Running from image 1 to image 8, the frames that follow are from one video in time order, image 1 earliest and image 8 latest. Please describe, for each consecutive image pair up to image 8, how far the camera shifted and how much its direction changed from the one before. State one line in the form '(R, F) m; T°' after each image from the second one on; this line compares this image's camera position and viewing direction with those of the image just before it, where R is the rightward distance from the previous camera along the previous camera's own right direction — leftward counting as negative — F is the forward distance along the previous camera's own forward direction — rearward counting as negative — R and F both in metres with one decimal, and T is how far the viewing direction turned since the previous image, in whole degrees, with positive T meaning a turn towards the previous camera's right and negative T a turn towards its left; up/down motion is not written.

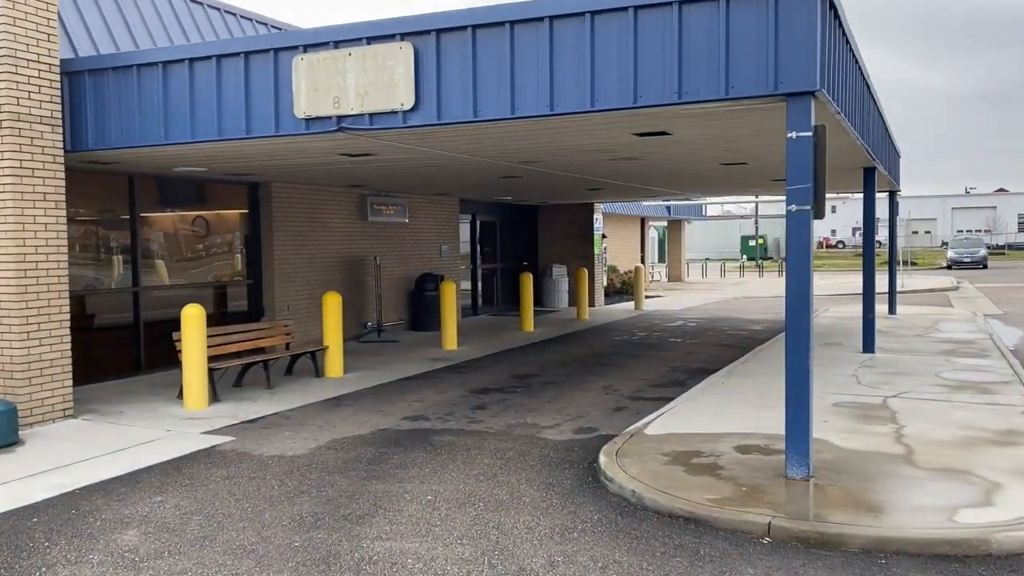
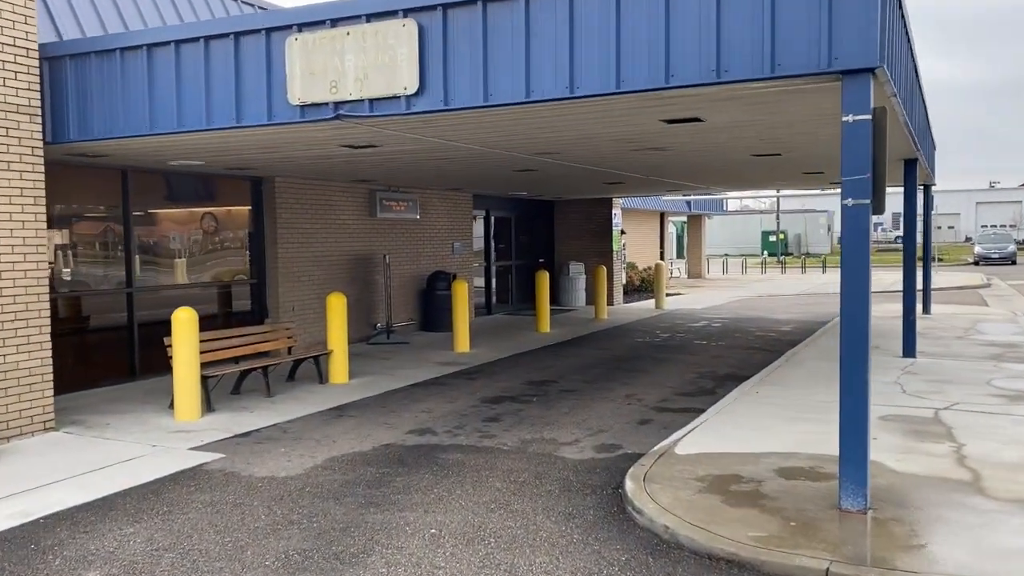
(0.0, +0.7) m; -1°
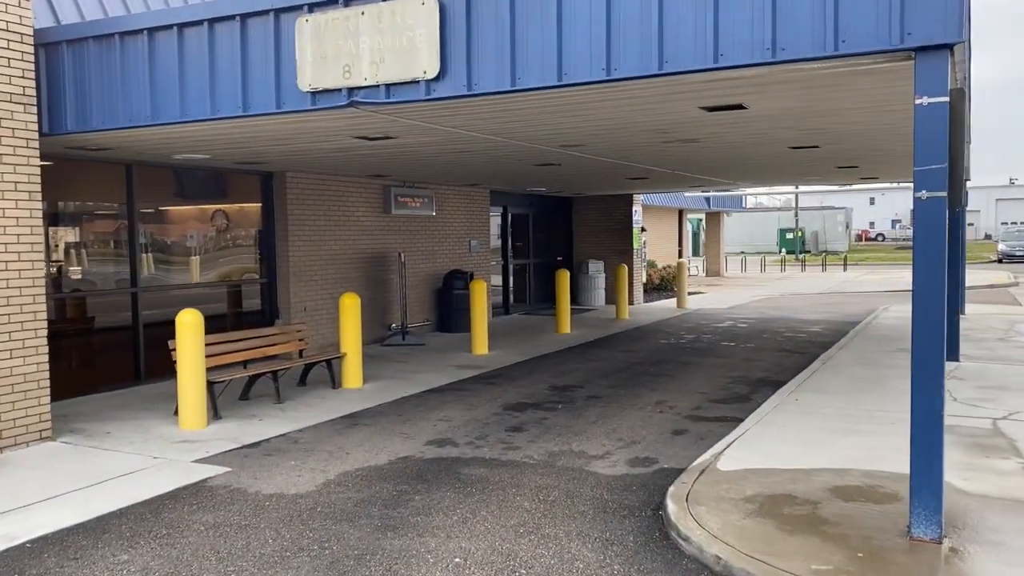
(-0.1, +0.5) m; -1°
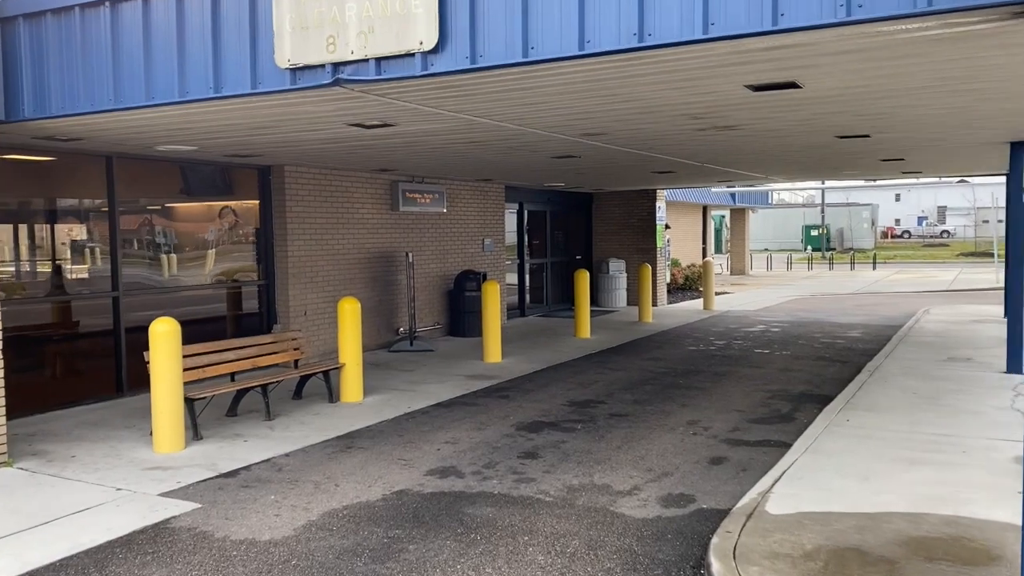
(0.0, +0.9) m; -1°
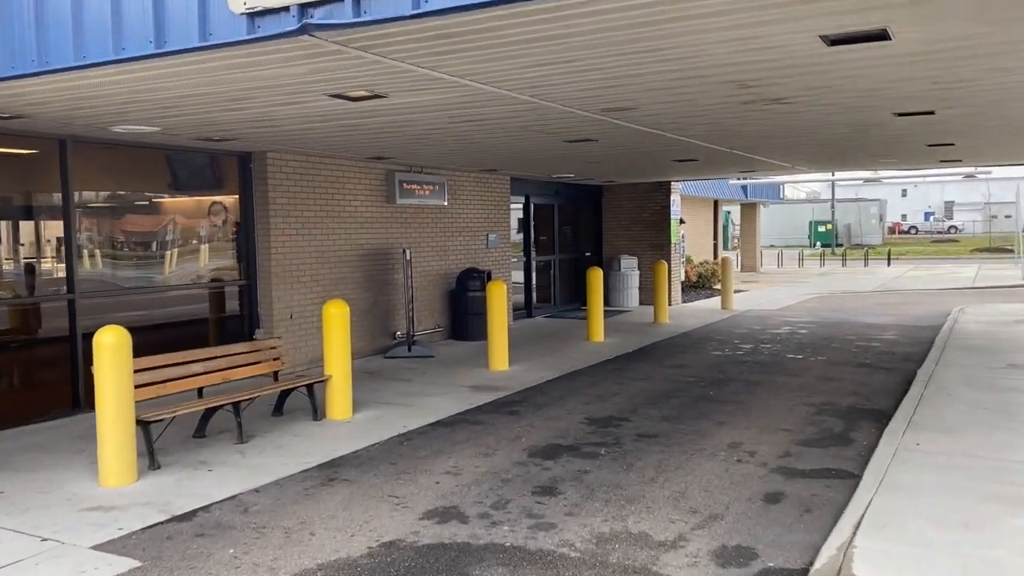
(-0.1, +1.1) m; 0°
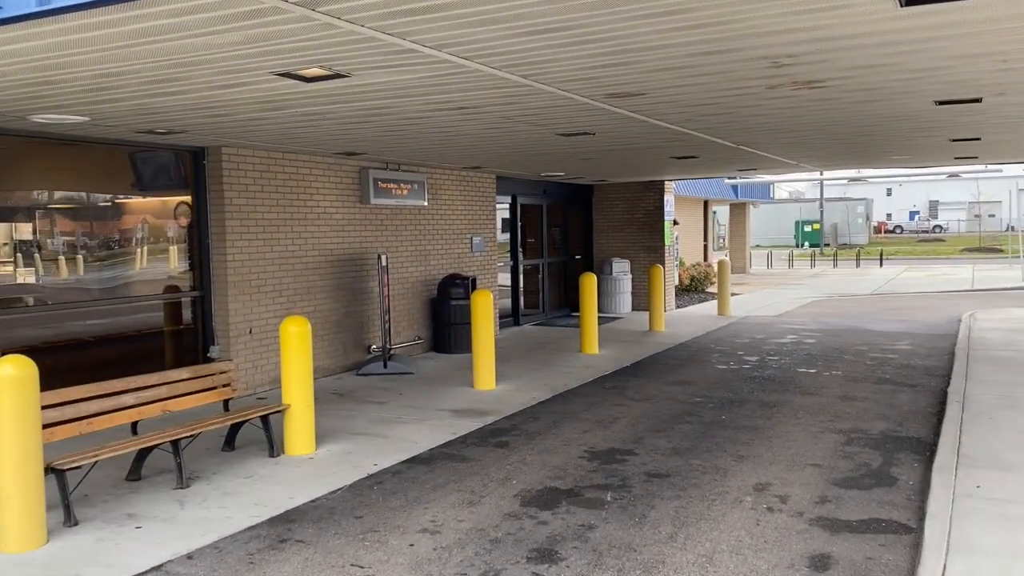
(0.0, +1.0) m; +1°
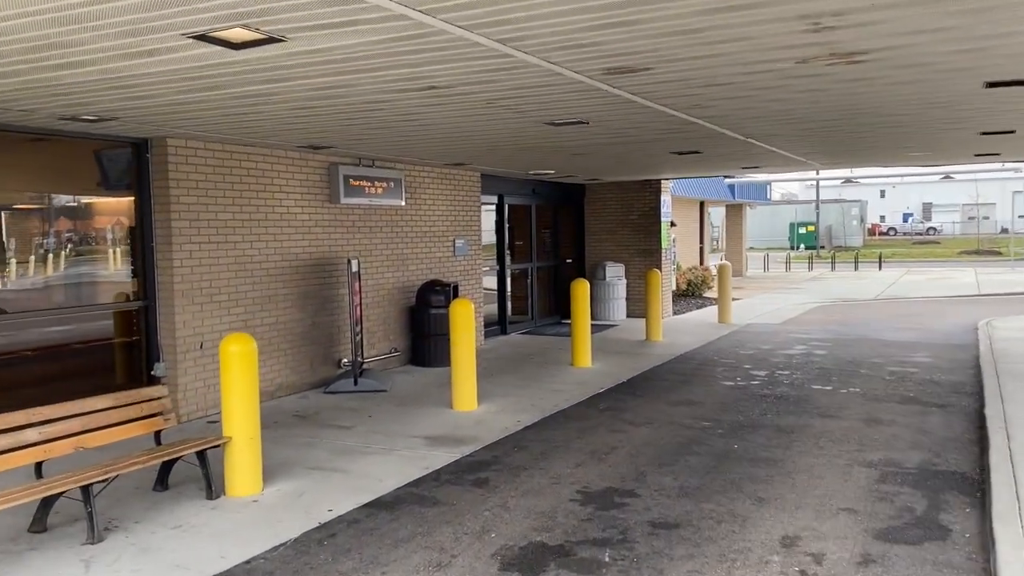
(+0.1, +1.0) m; +1°
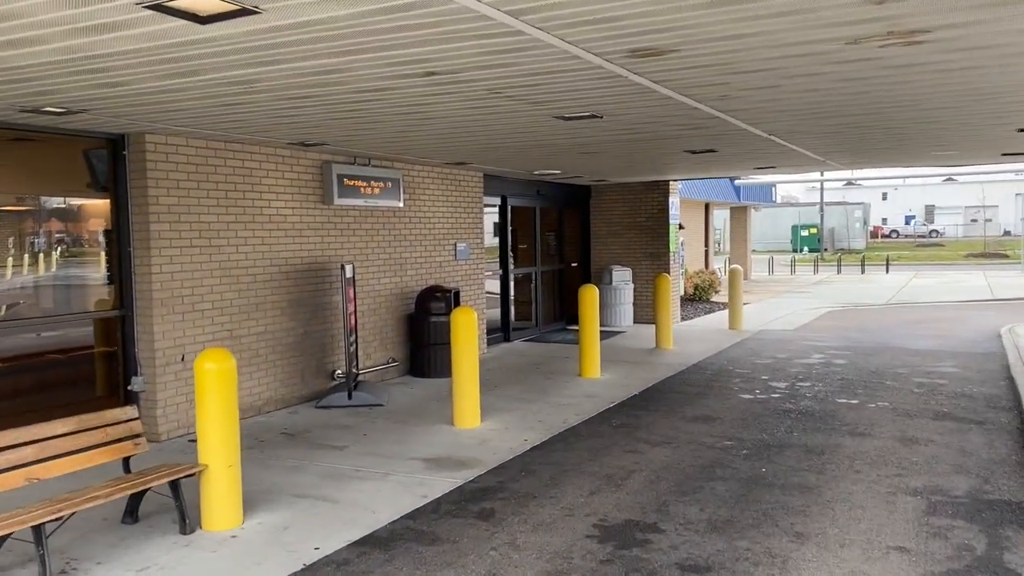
(-0.1, +0.6) m; 0°
